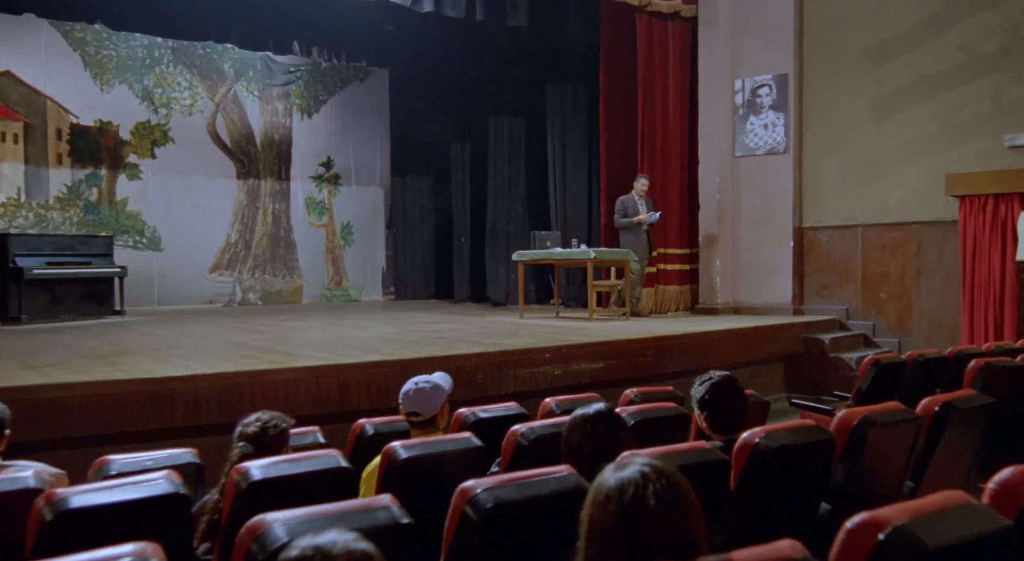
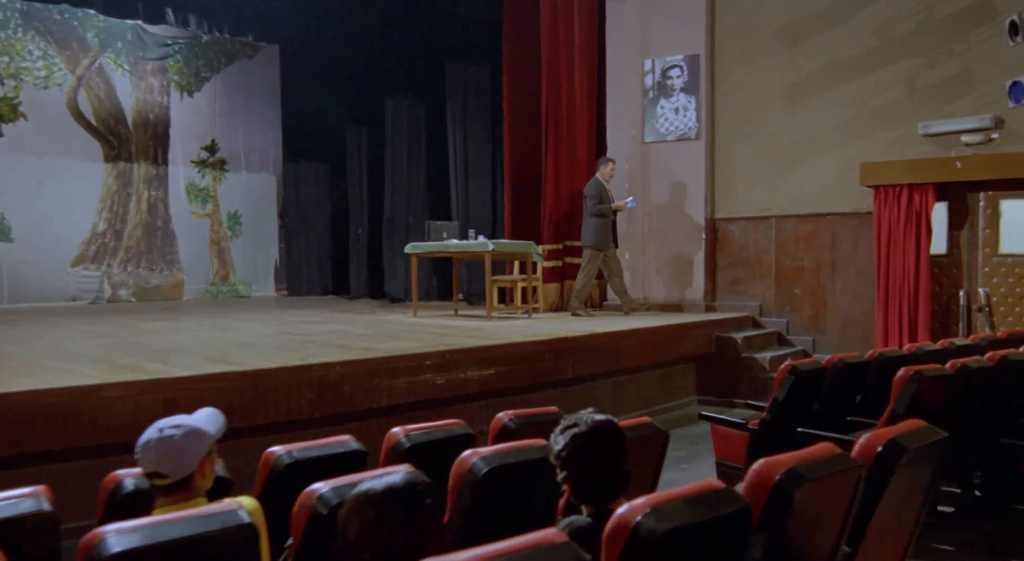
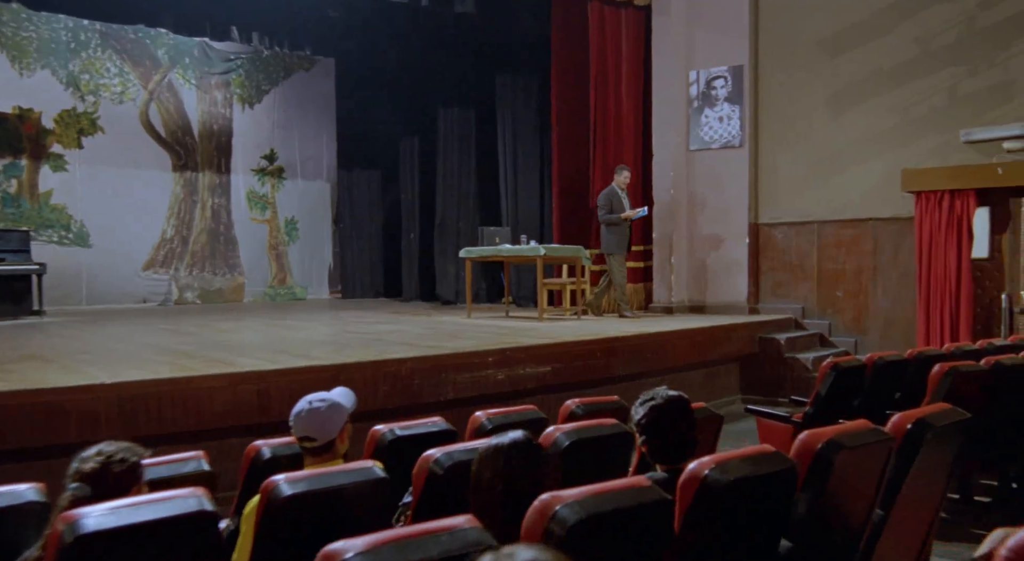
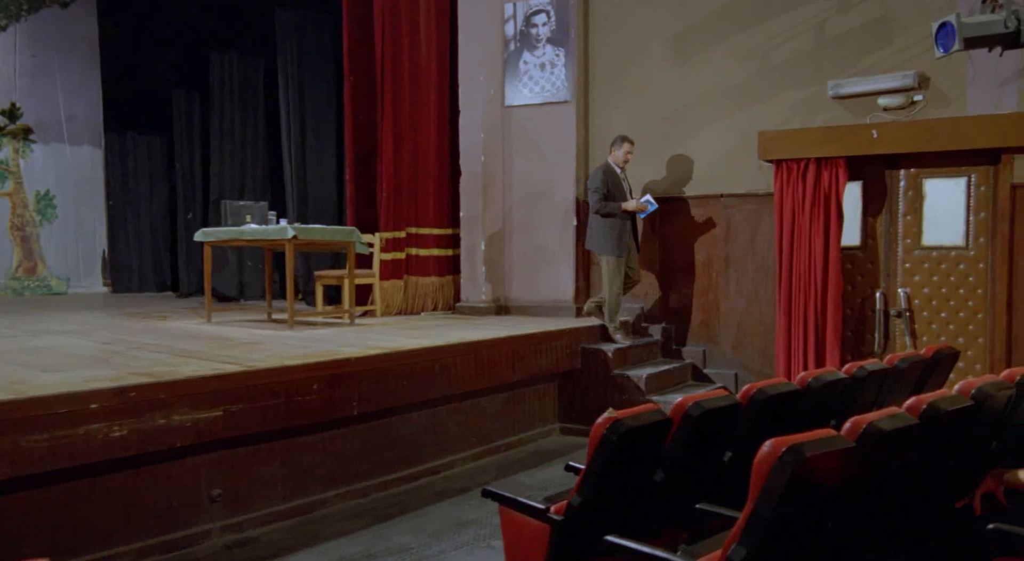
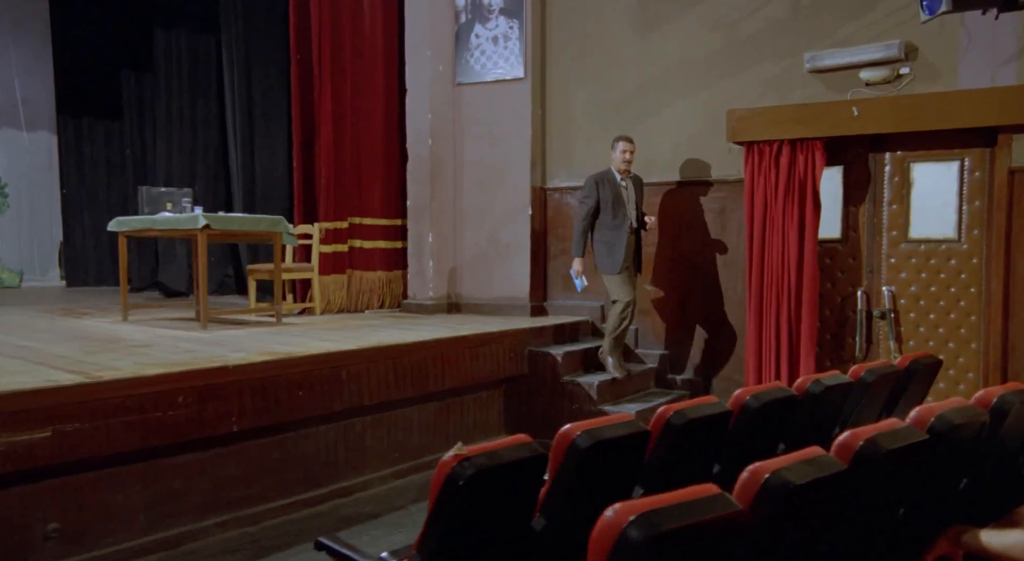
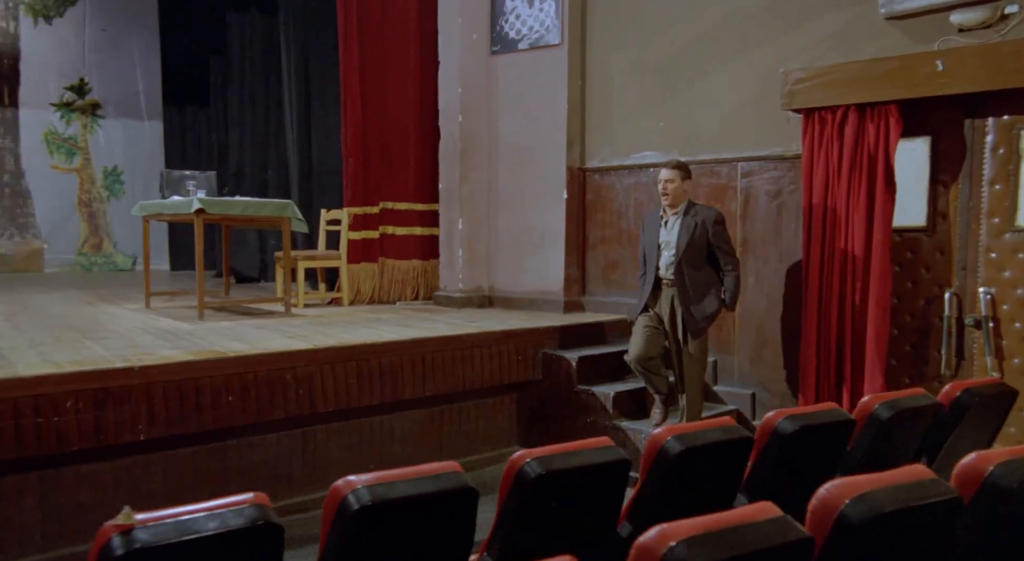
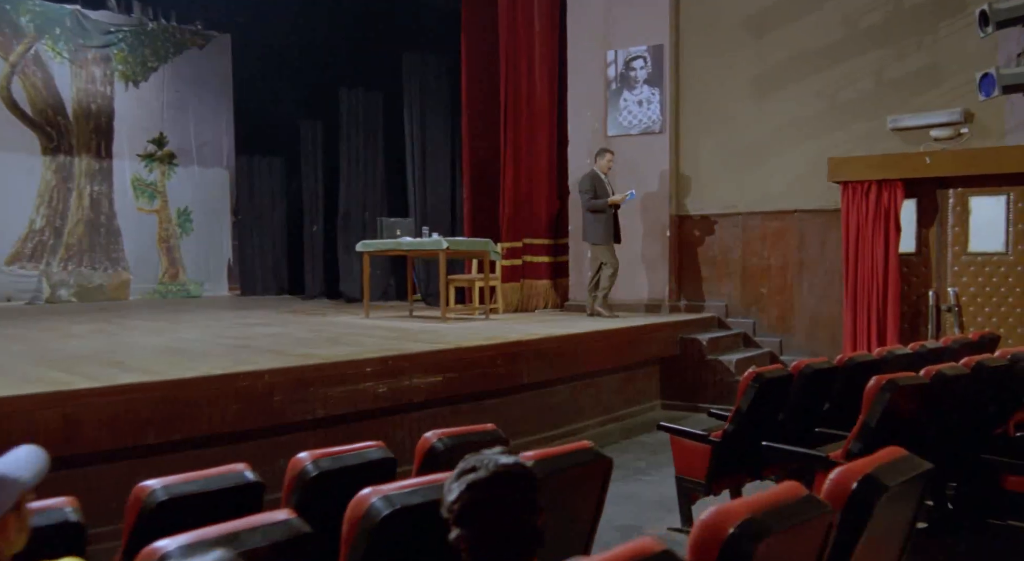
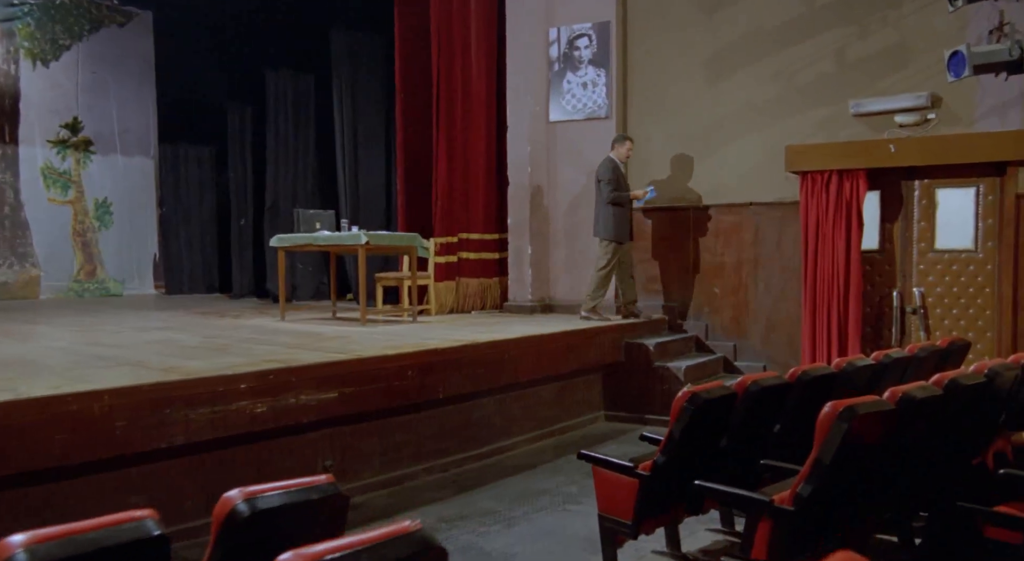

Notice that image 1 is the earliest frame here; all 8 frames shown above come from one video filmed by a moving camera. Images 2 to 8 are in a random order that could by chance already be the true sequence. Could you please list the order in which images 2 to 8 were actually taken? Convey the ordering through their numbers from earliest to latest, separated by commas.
3, 2, 7, 8, 4, 5, 6
